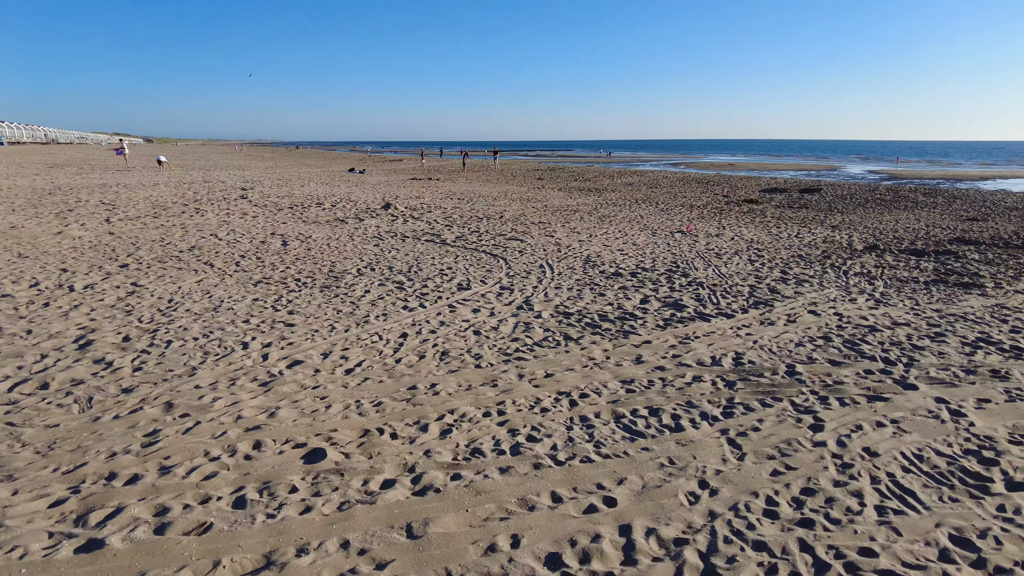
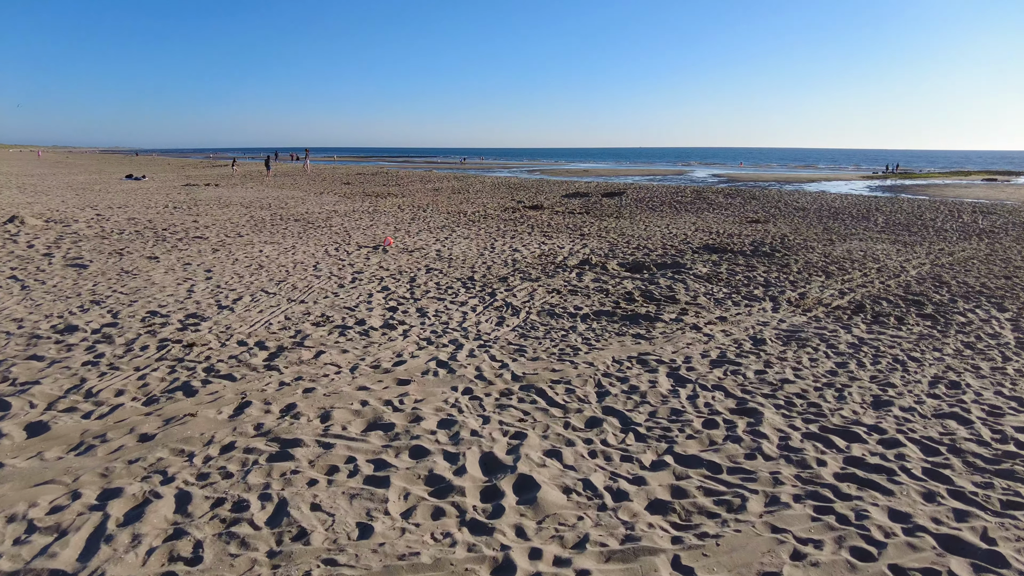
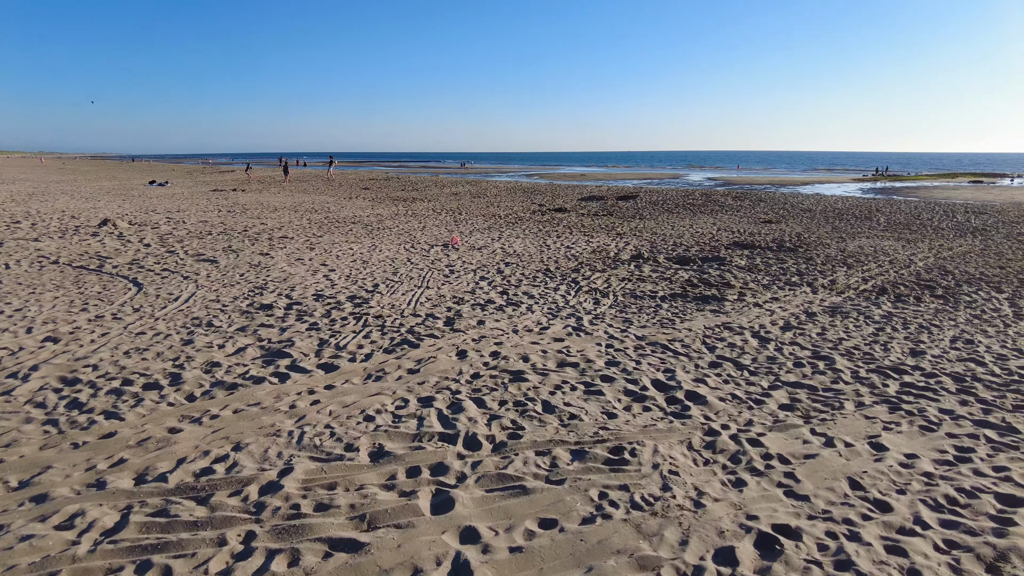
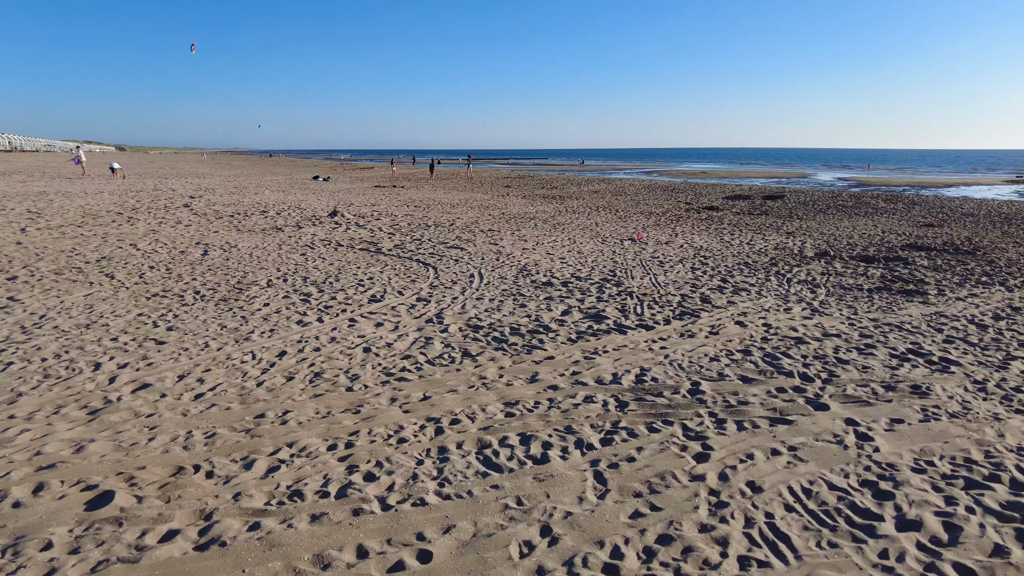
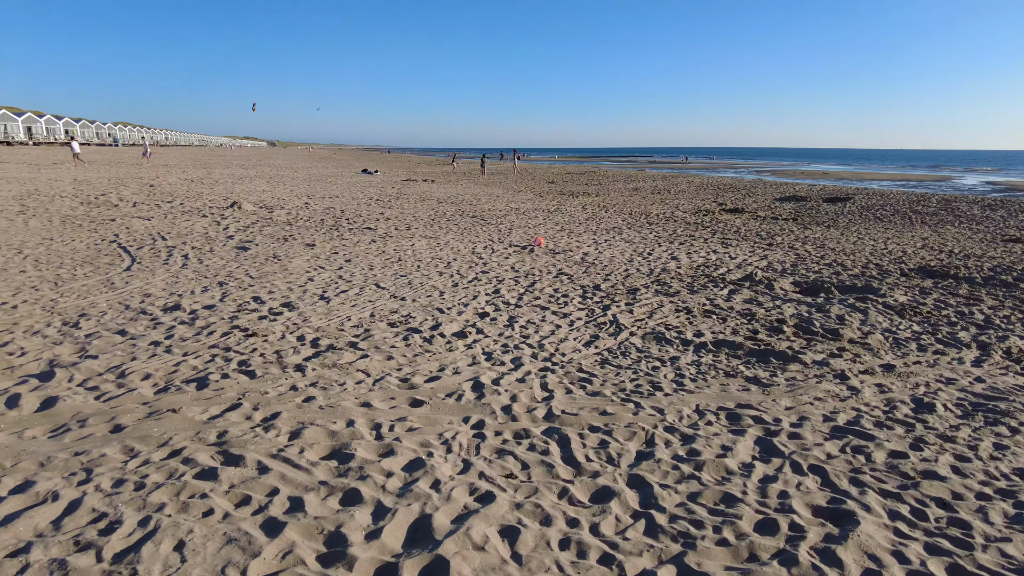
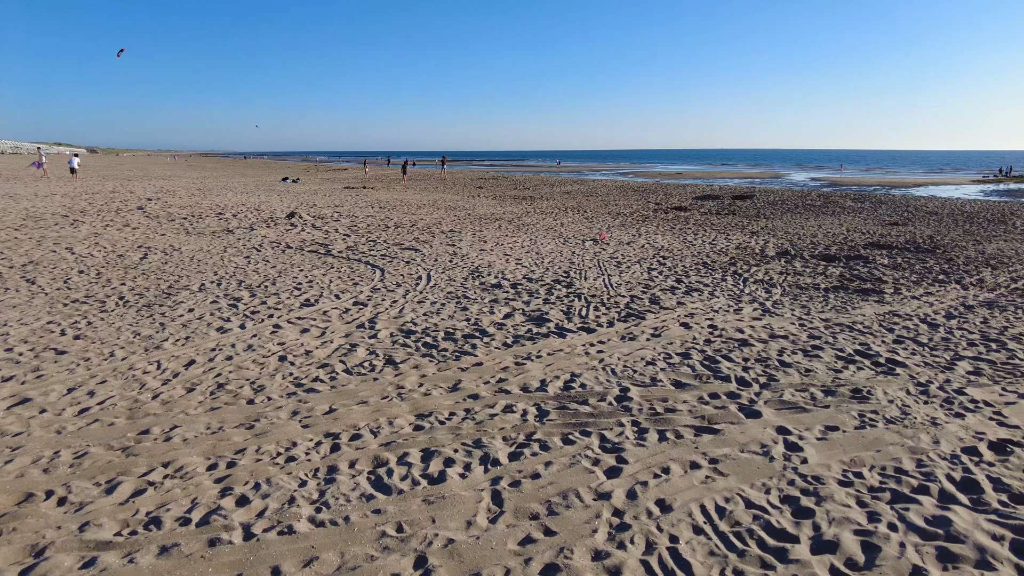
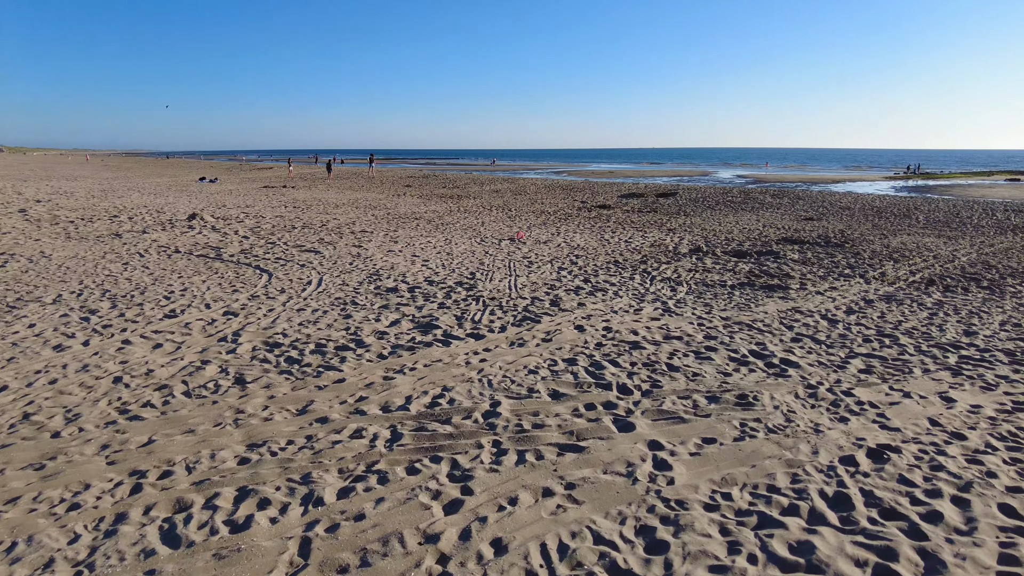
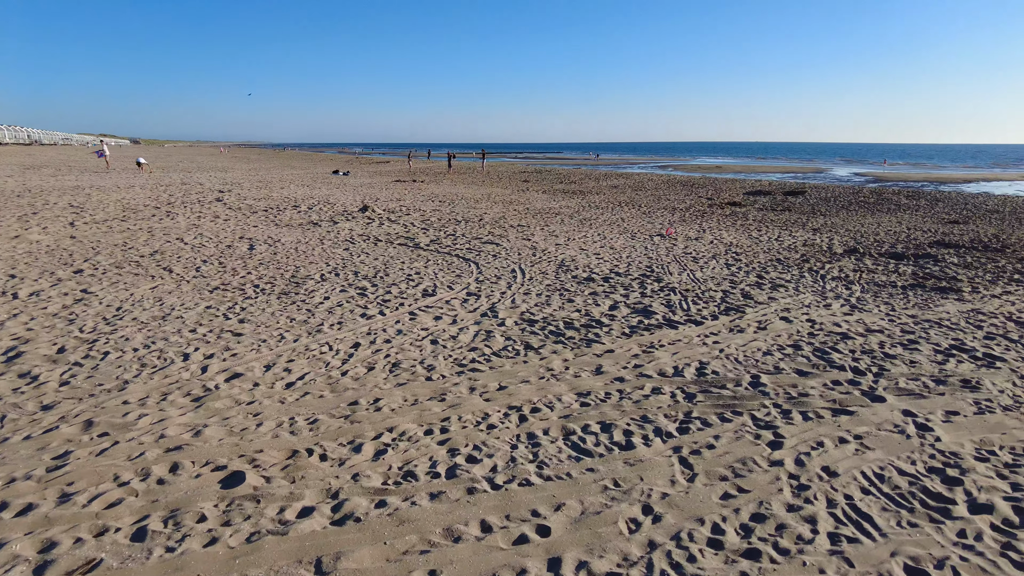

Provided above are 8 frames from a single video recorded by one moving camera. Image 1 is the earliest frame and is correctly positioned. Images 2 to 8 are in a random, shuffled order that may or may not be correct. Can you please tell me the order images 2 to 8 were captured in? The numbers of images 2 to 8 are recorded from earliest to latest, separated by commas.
8, 4, 6, 7, 3, 2, 5
